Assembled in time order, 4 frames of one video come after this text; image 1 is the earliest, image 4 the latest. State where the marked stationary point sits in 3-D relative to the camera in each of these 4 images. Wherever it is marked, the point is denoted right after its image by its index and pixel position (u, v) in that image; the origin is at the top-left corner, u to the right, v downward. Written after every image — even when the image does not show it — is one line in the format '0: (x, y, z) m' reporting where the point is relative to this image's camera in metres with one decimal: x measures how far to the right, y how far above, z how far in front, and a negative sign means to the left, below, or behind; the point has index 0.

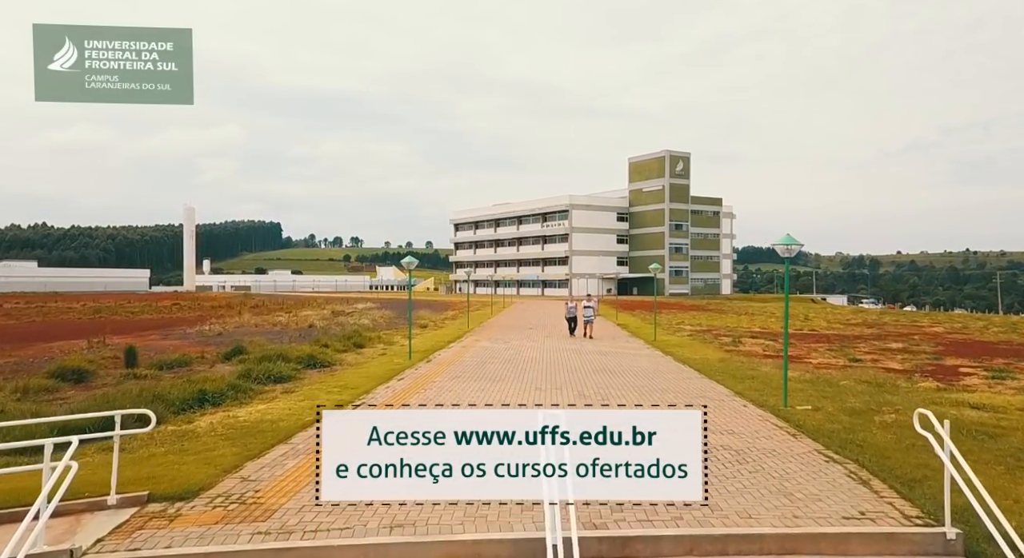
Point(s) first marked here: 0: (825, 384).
0: (+6.4, -2.1, +11.5) m
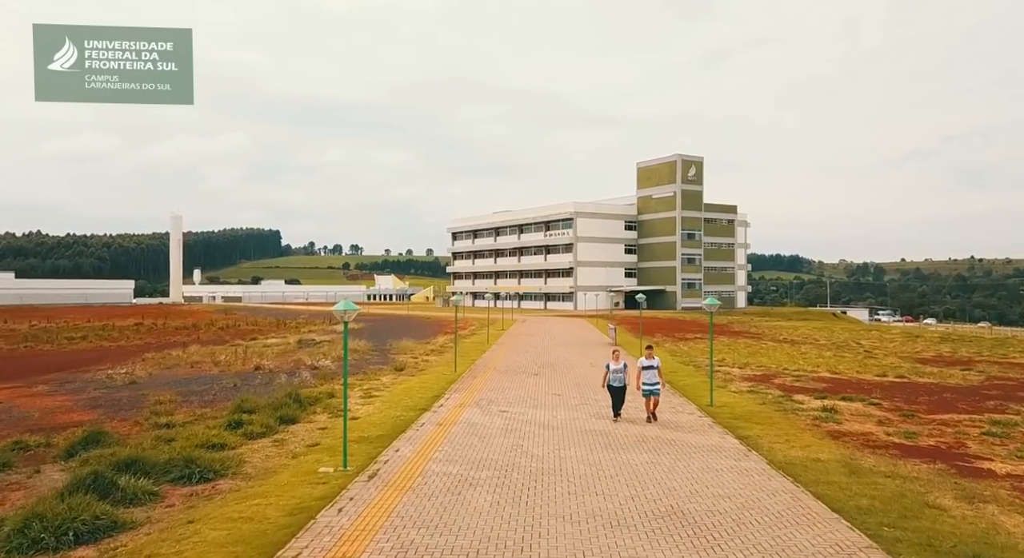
0: (+6.3, -3.1, +5.6) m
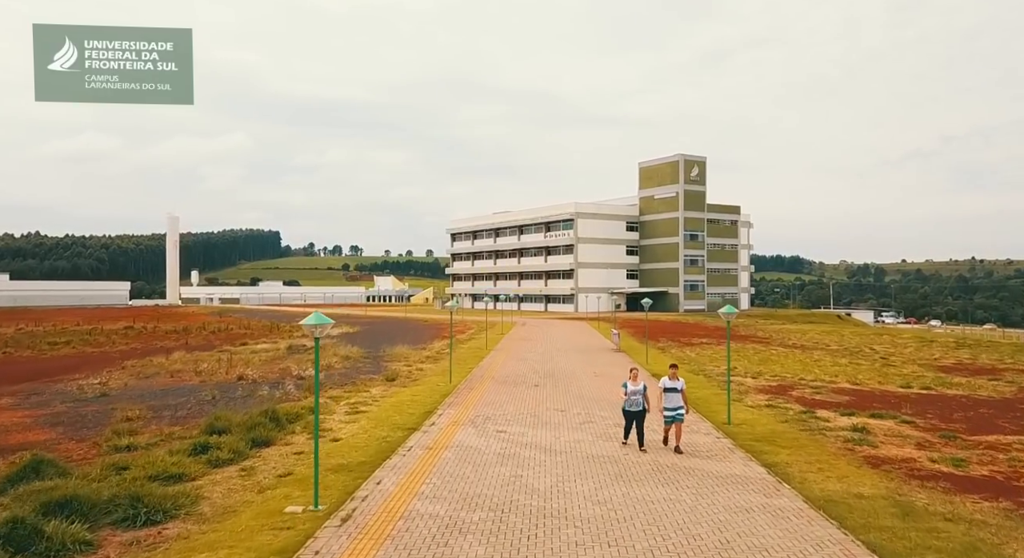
0: (+6.3, -3.2, +4.3) m
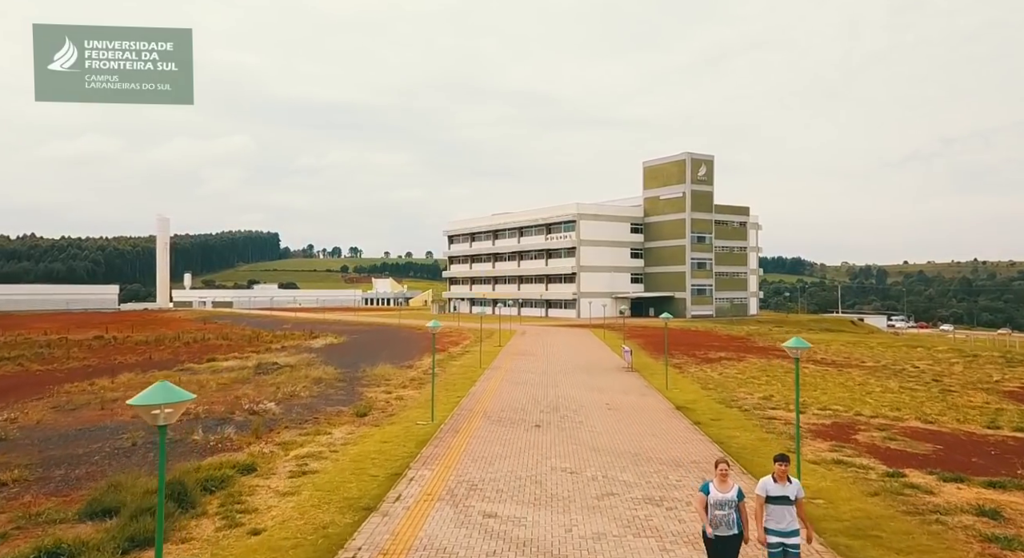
0: (+6.2, -3.6, +0.6) m
